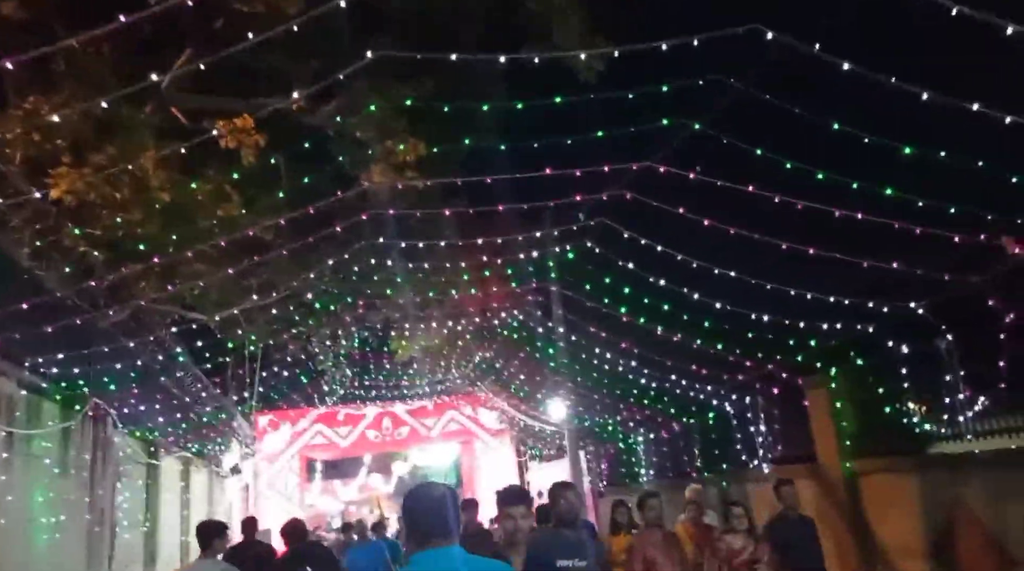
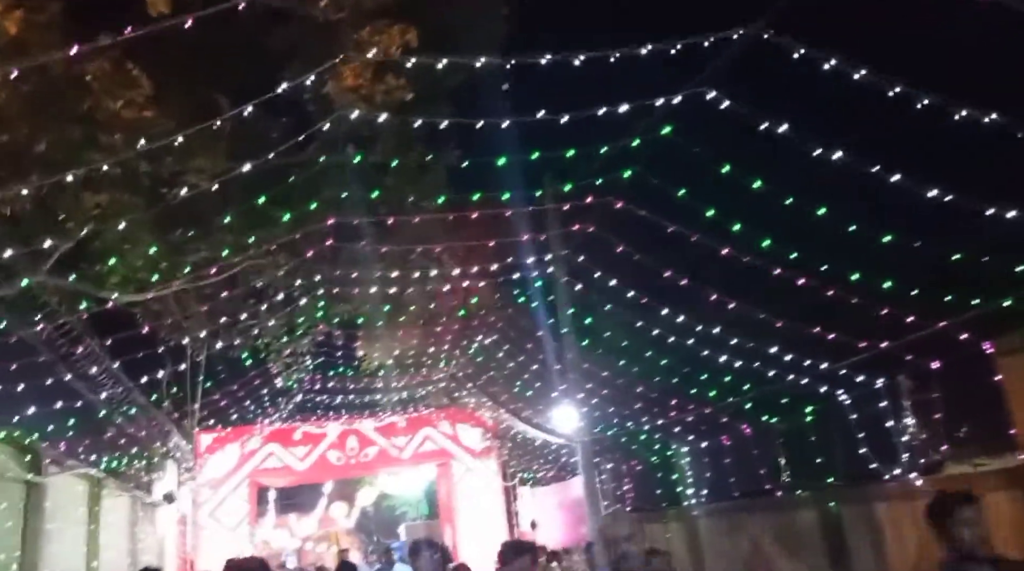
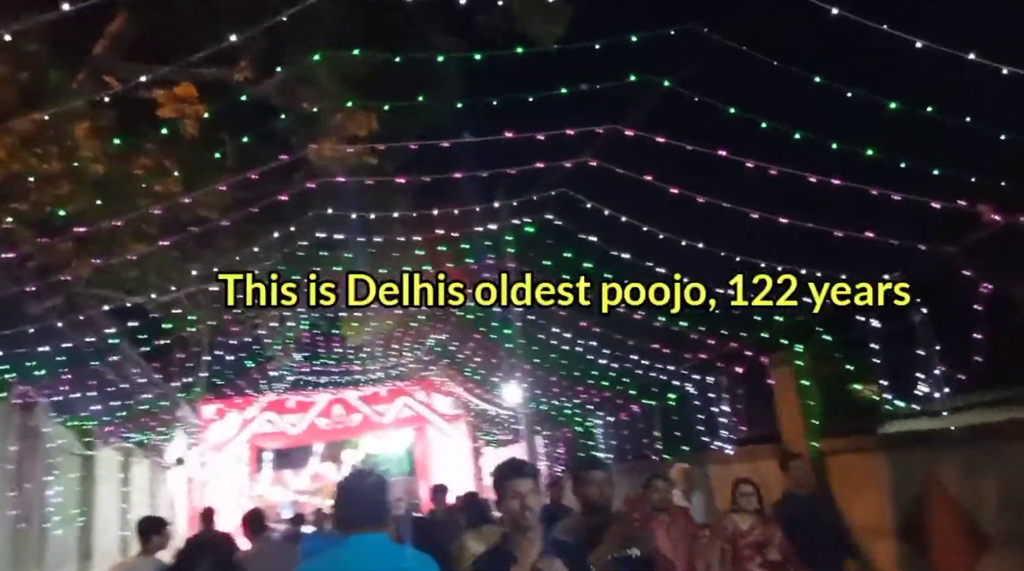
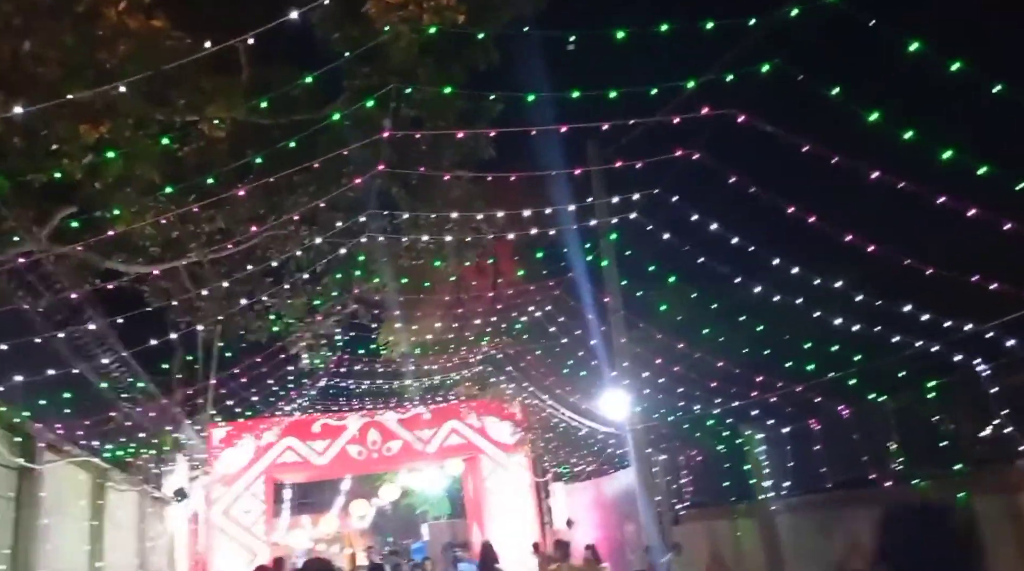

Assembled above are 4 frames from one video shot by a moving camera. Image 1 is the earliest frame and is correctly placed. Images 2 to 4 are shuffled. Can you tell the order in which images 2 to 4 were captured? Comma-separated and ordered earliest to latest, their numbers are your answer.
3, 2, 4
